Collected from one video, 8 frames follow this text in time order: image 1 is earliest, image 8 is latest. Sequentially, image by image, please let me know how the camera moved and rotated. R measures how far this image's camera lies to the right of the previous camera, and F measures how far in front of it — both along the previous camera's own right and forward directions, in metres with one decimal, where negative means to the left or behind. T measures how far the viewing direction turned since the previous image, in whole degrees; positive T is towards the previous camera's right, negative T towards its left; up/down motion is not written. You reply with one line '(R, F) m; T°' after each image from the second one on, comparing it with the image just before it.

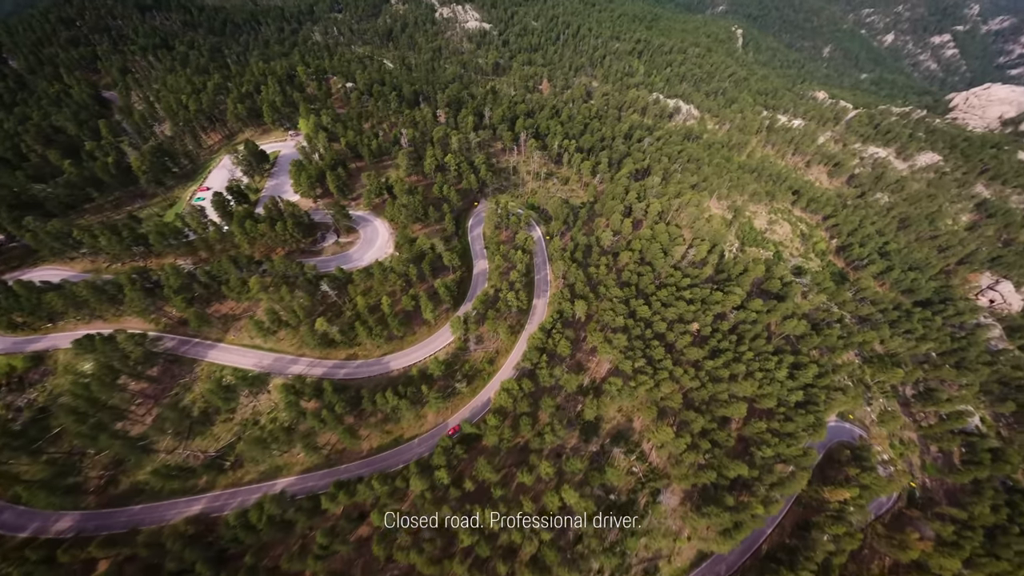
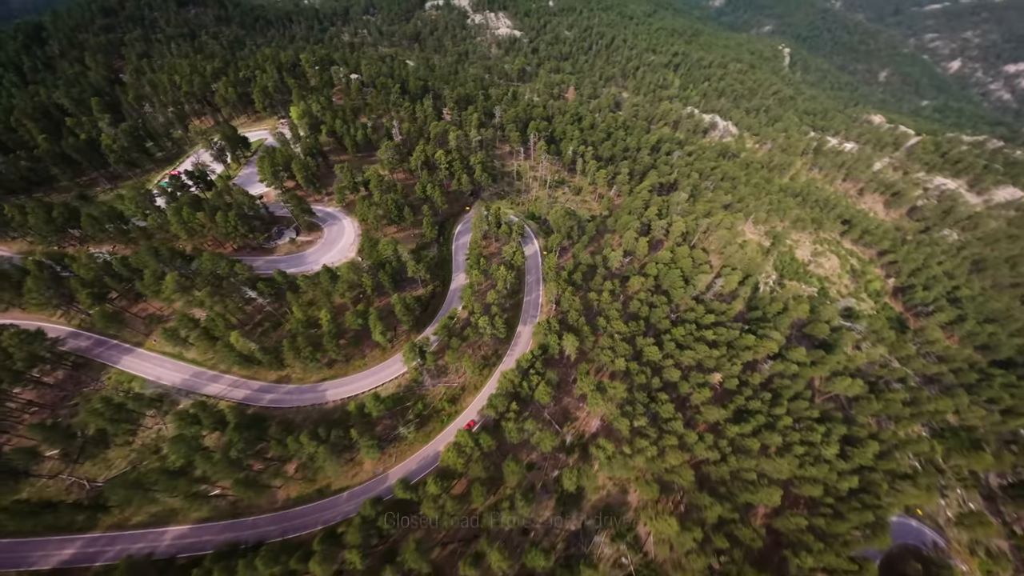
(+9.7, +16.4) m; -4°
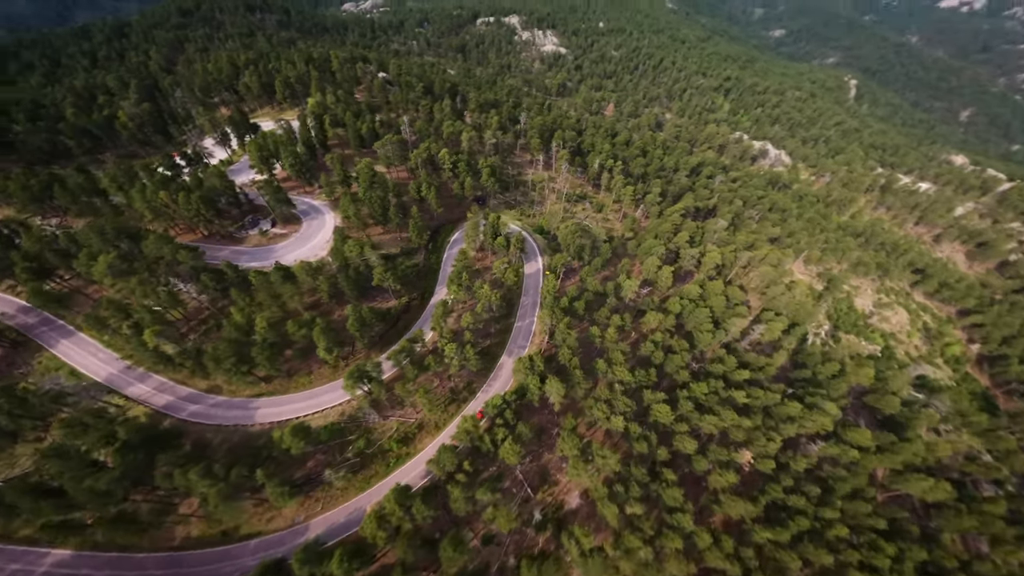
(+8.1, +12.8) m; -5°
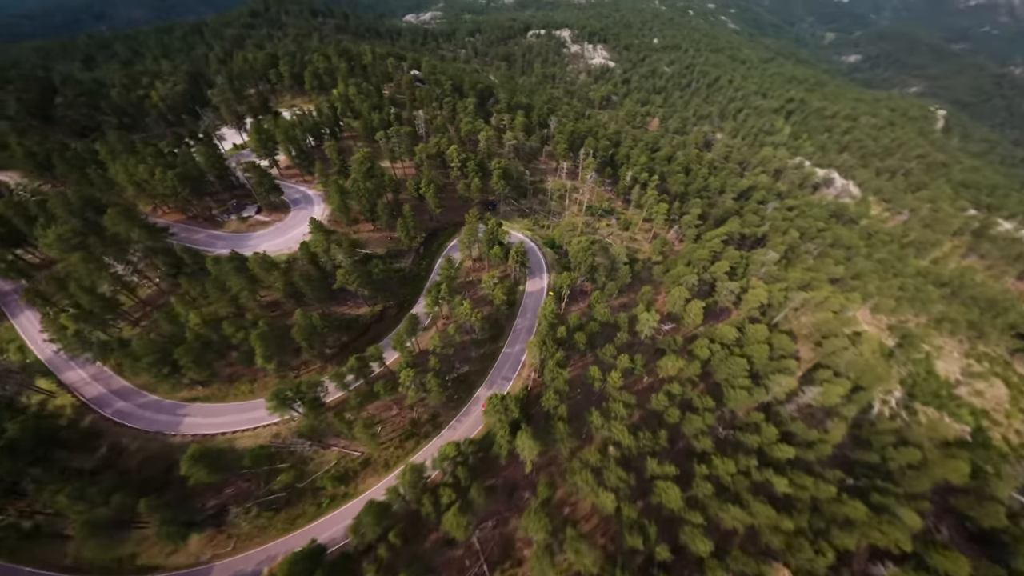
(+7.1, +11.1) m; -5°
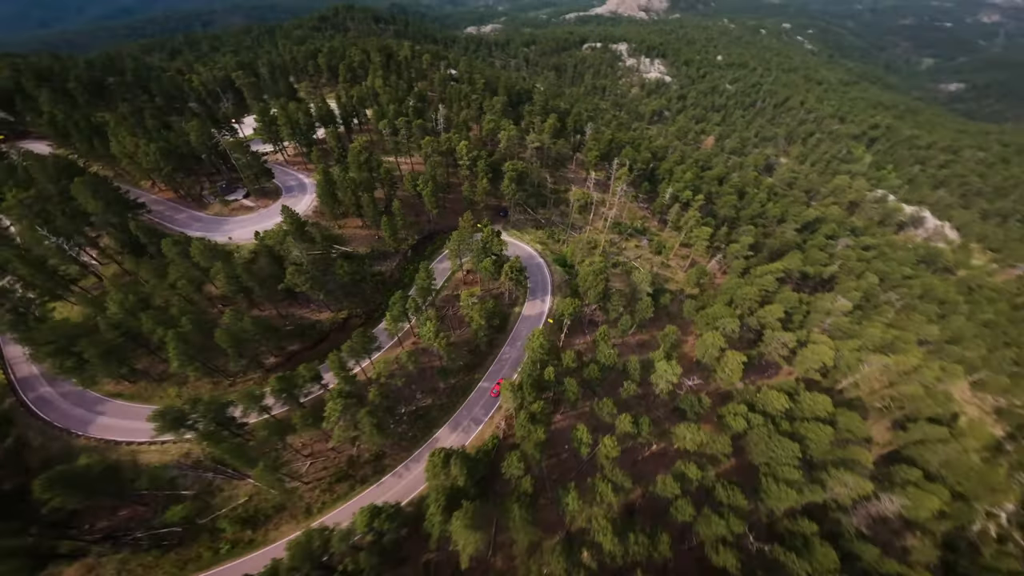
(+7.3, +11.1) m; -6°
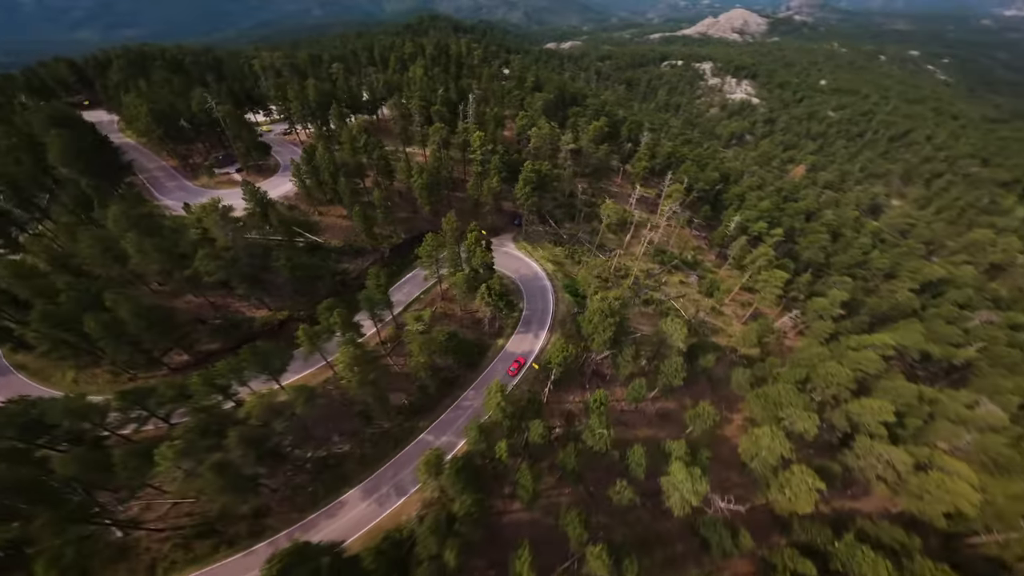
(+8.9, +13.9) m; -9°
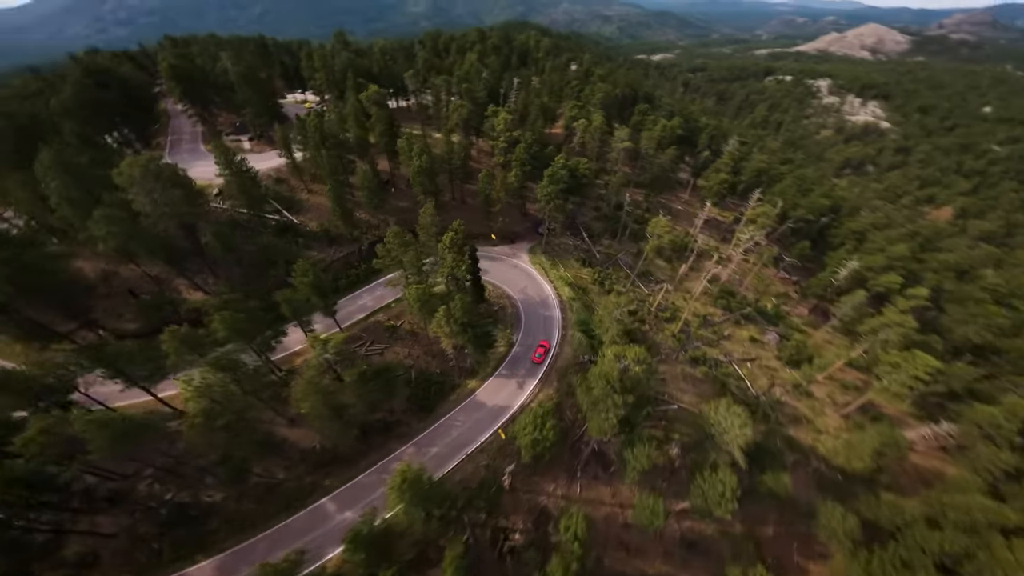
(+7.1, +13.4) m; -10°
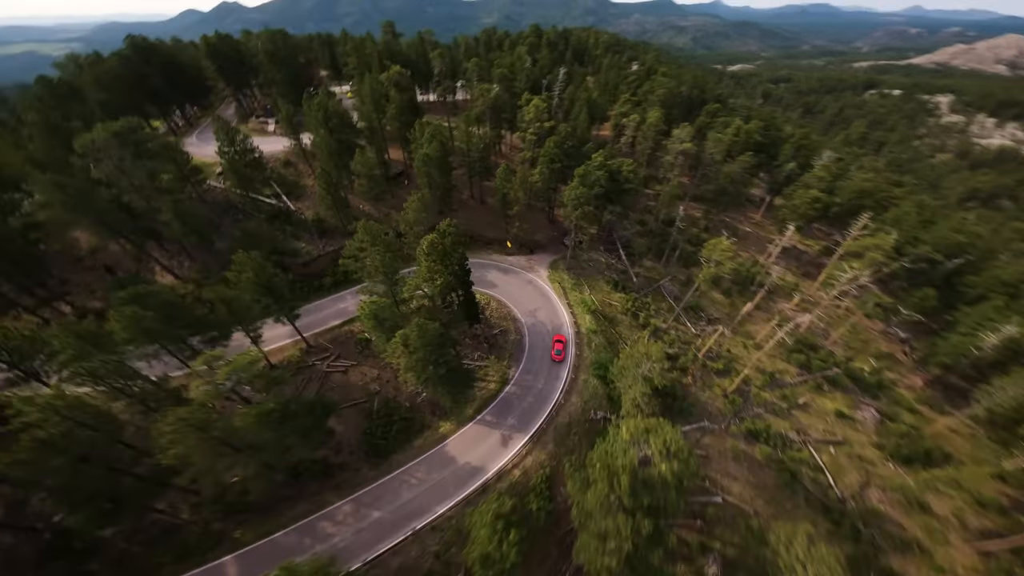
(+3.7, +8.4) m; -7°
